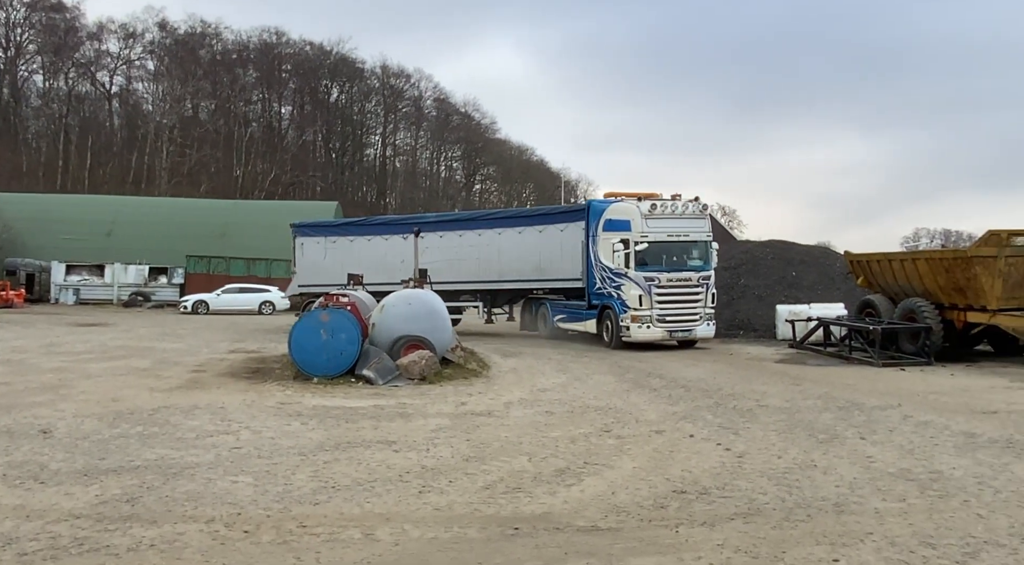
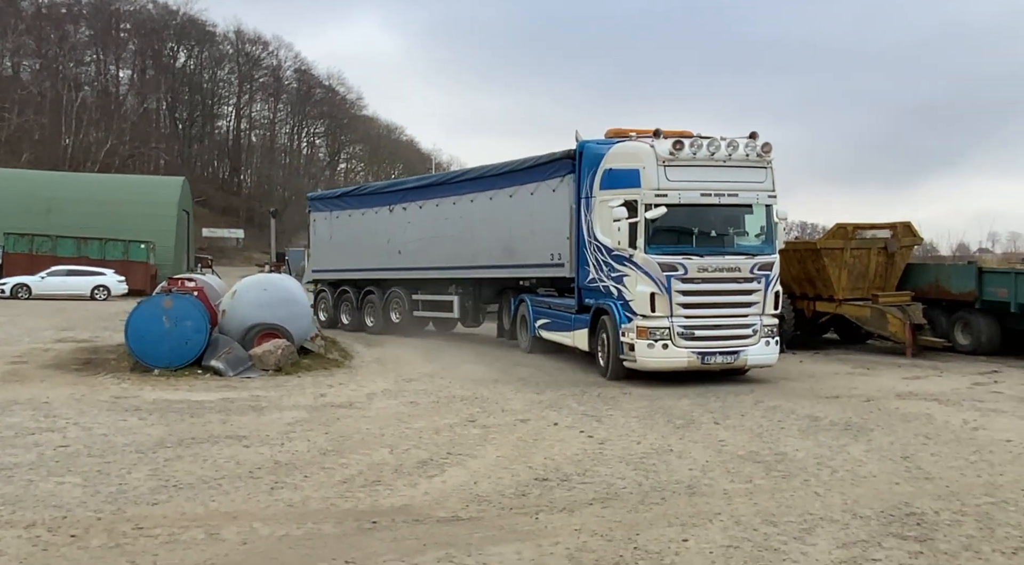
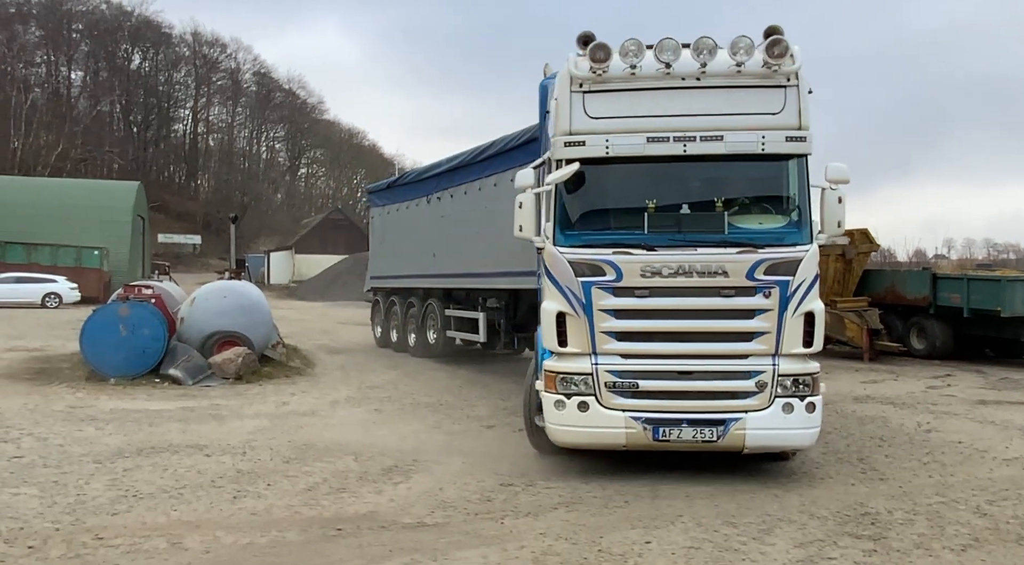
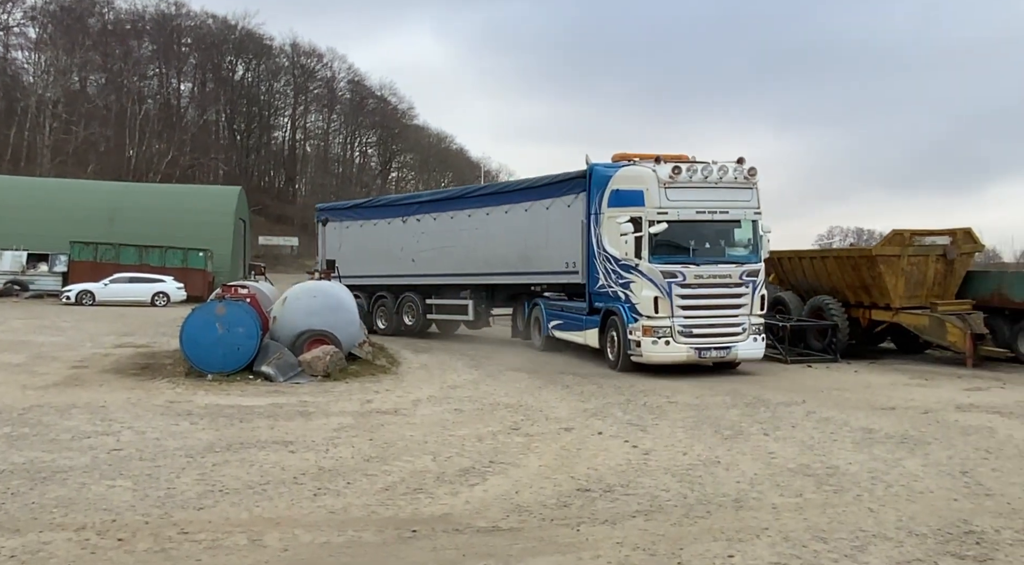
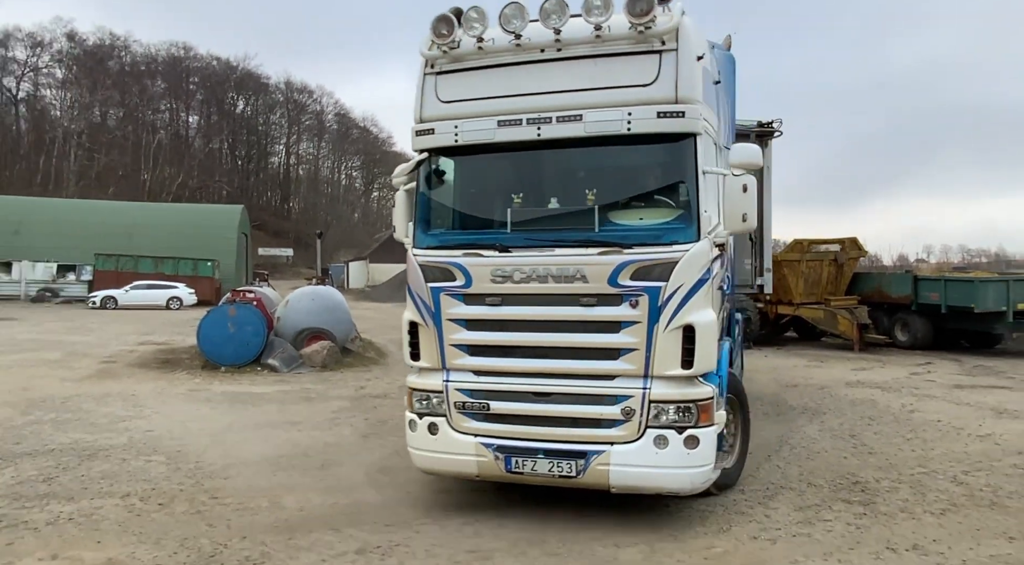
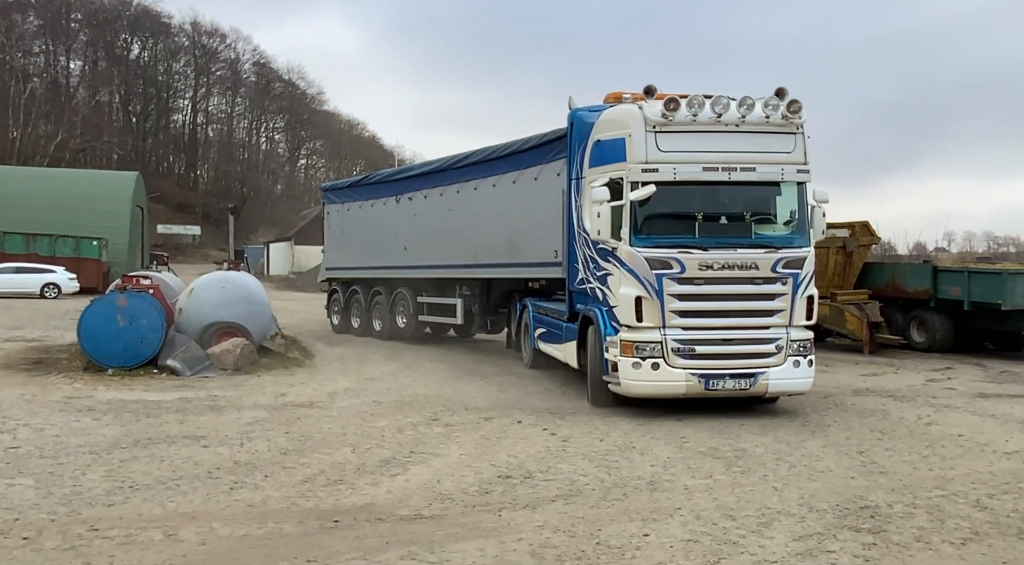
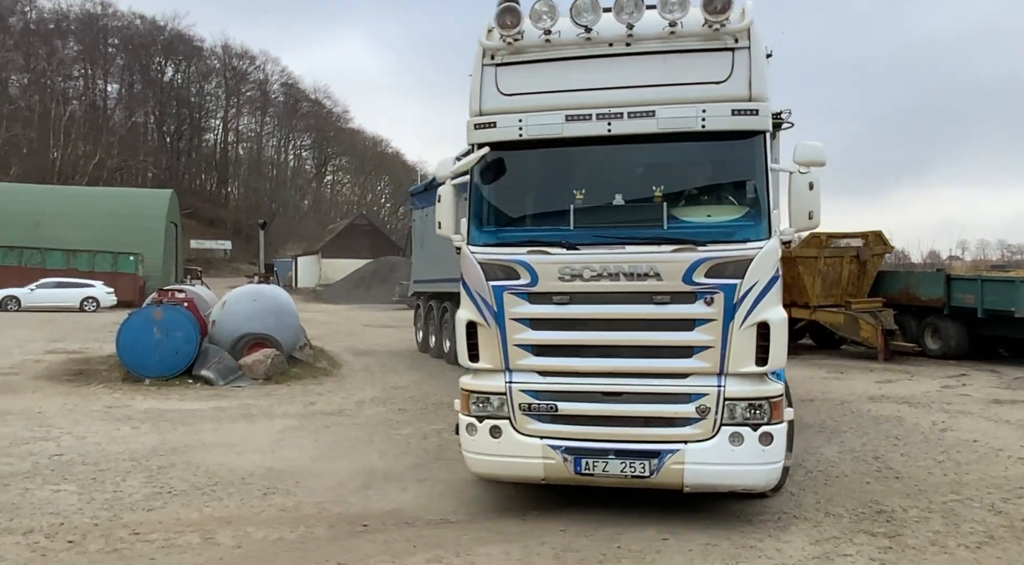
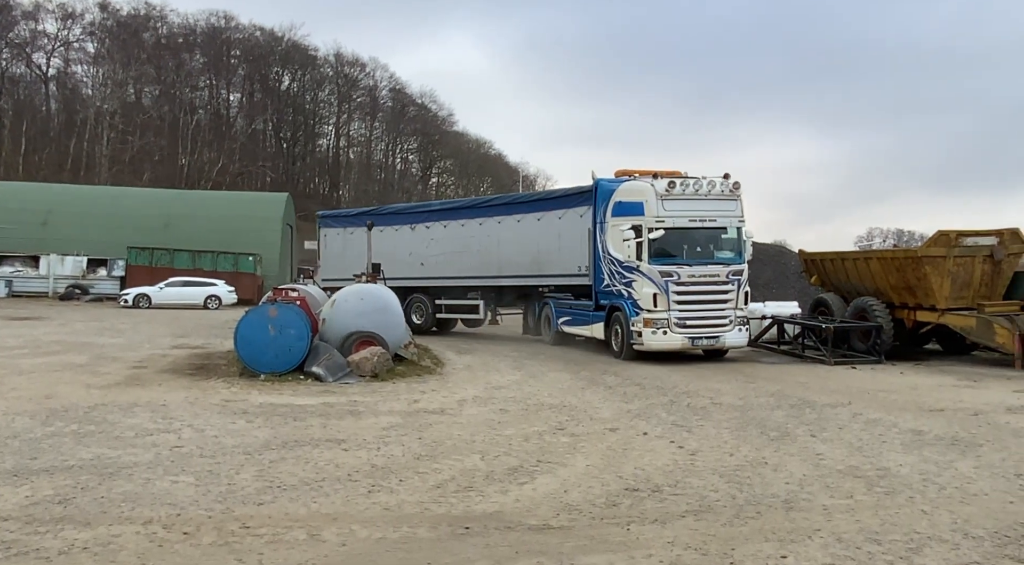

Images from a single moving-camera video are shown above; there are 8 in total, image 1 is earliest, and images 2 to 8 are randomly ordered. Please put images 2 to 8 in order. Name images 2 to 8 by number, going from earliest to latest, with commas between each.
8, 4, 2, 6, 3, 7, 5
